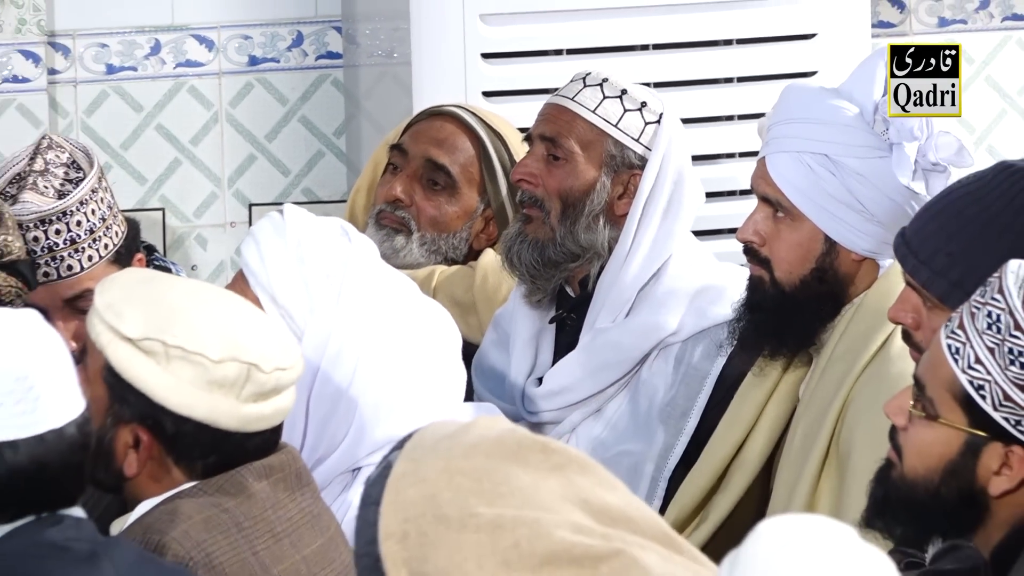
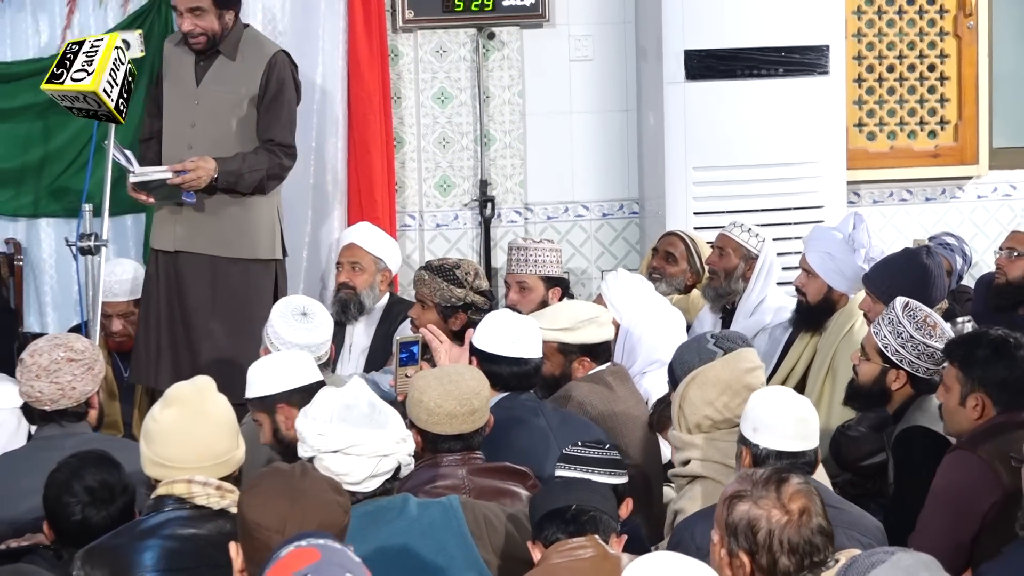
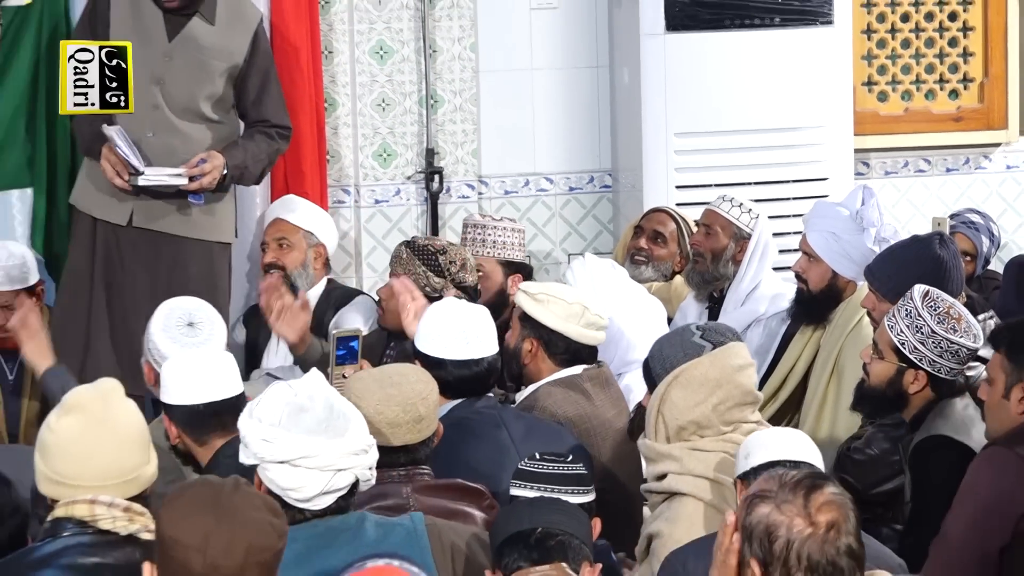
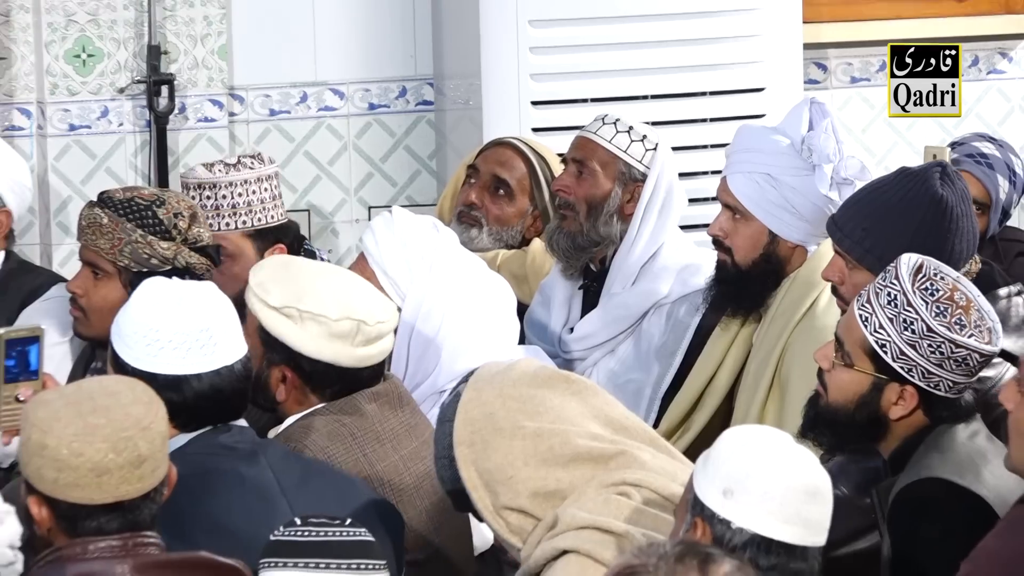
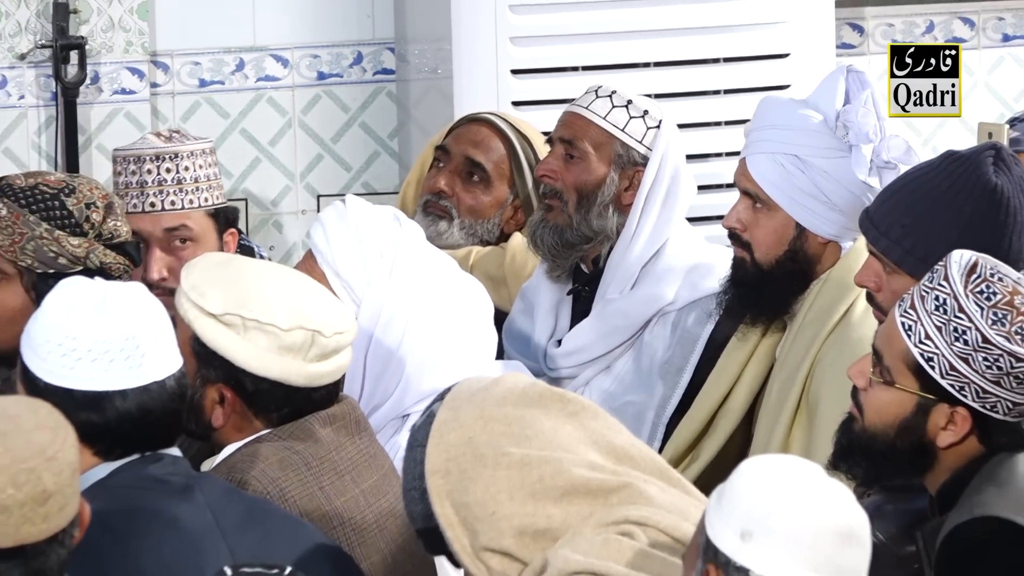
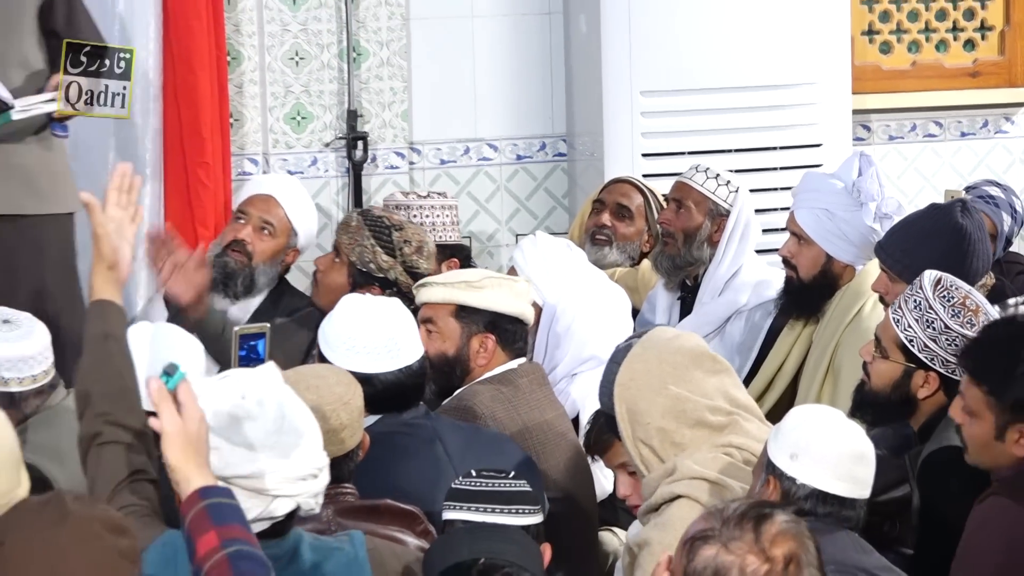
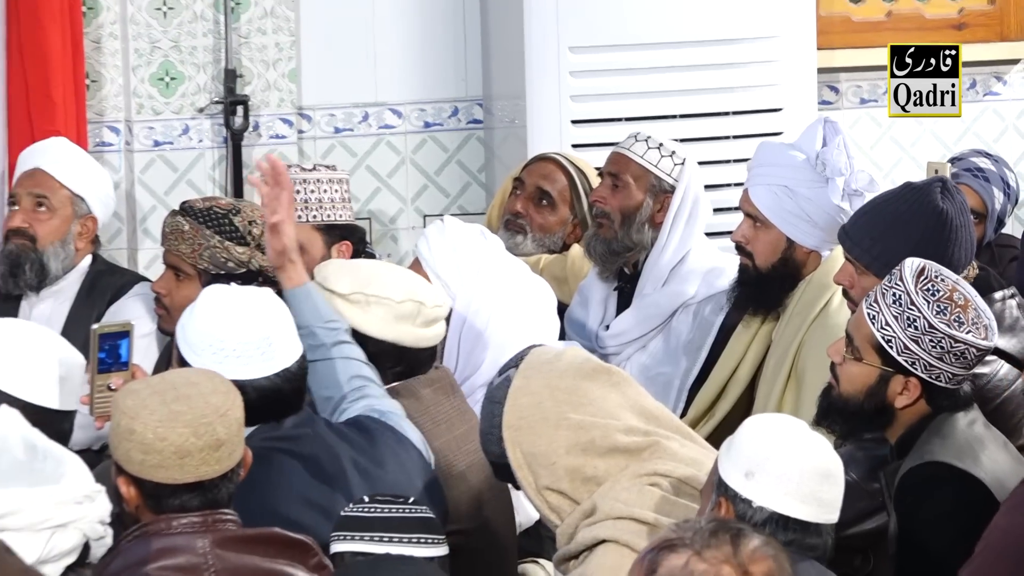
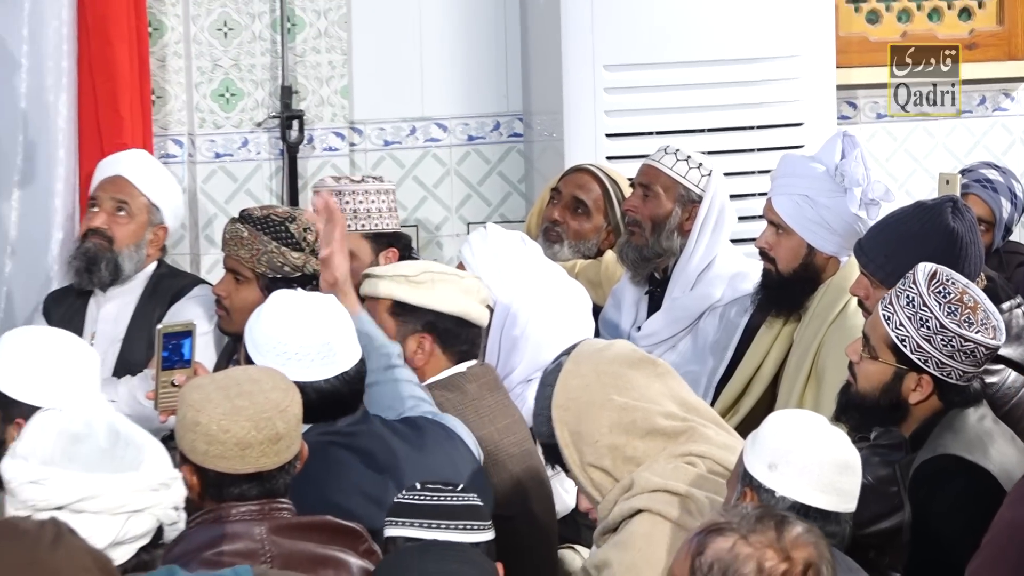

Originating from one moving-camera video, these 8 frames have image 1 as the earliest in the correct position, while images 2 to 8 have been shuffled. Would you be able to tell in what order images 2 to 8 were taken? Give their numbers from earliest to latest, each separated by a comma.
5, 4, 7, 8, 6, 3, 2
